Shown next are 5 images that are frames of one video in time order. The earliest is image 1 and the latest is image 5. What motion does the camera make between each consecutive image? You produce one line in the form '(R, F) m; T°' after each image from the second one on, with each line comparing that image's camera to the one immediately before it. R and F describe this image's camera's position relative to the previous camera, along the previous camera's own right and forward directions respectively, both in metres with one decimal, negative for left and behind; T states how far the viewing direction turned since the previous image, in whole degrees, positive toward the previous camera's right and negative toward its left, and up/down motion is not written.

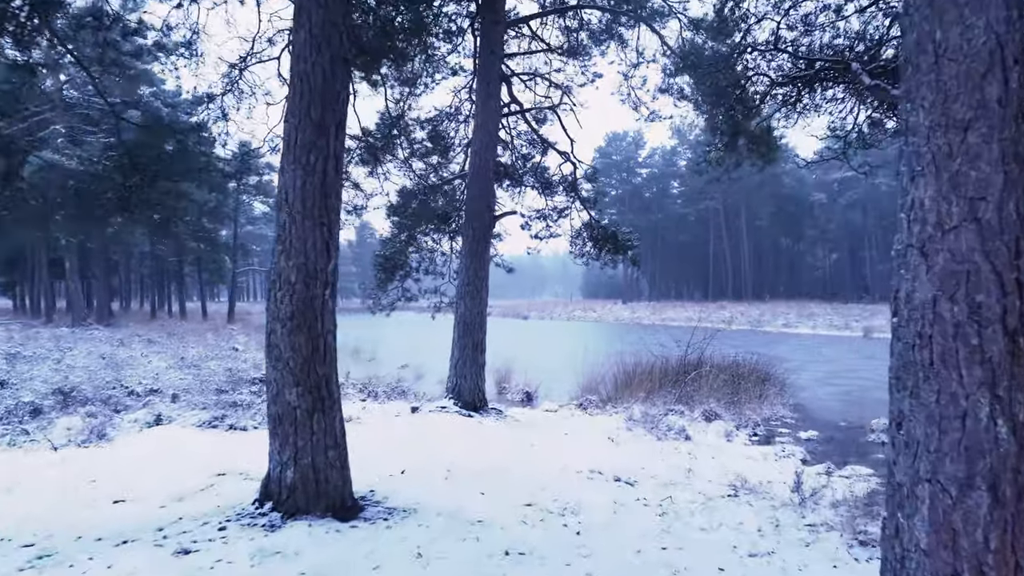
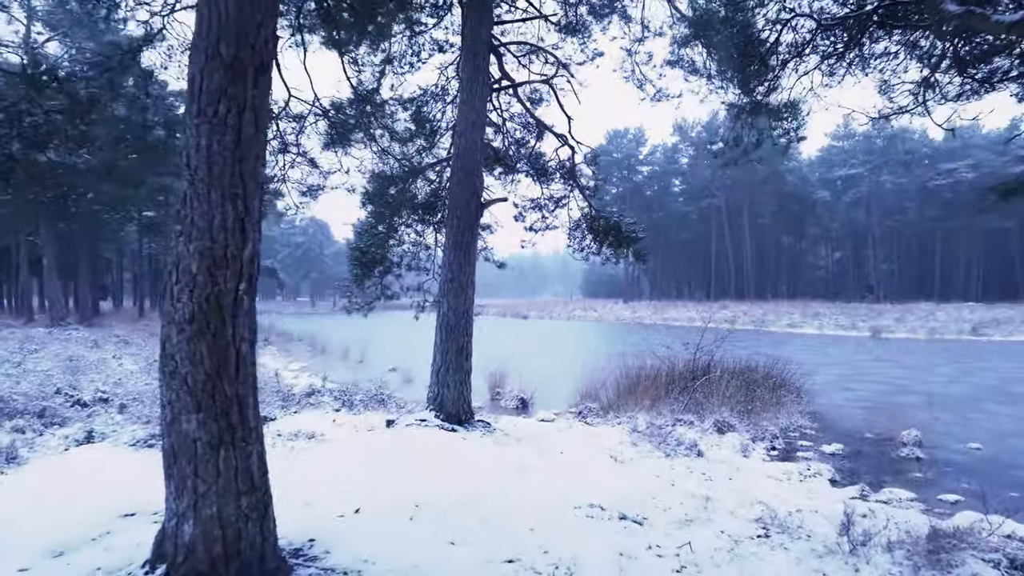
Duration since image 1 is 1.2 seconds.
(+0.1, +0.9) m; 0°
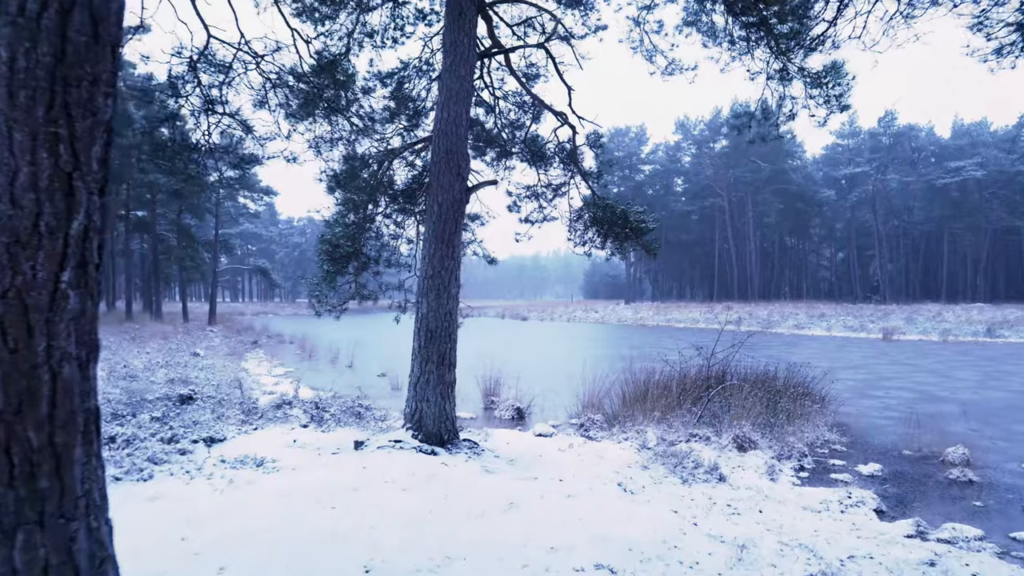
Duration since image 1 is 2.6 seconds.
(+0.1, +1.0) m; 0°
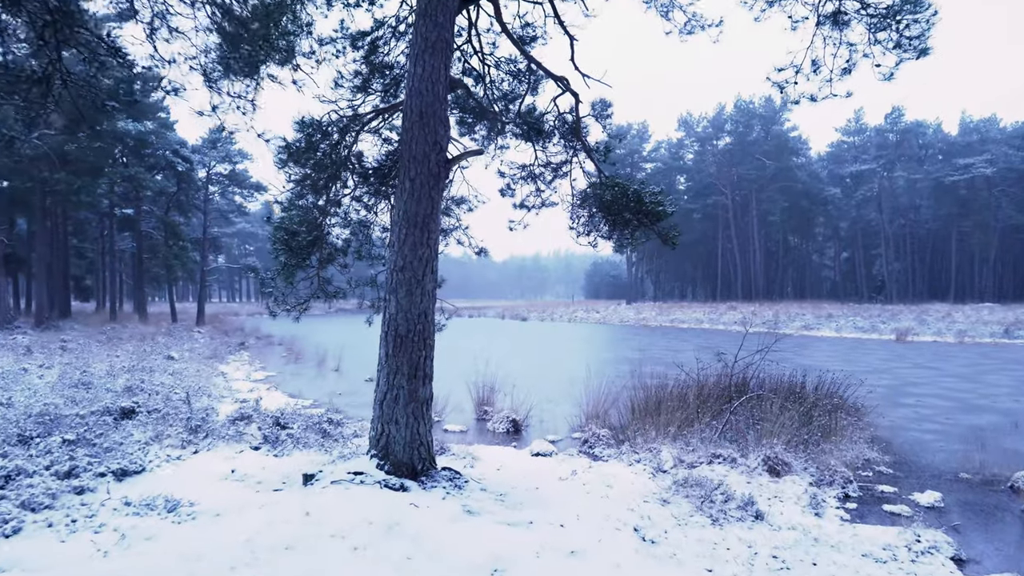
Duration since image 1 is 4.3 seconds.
(+0.1, +1.1) m; 0°
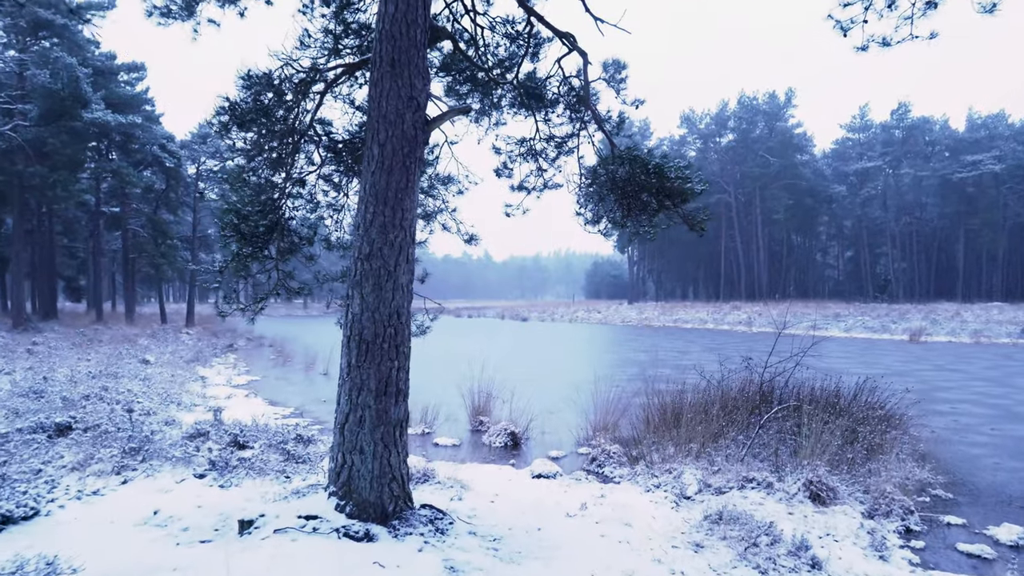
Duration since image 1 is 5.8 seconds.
(0.0, +1.0) m; 0°
